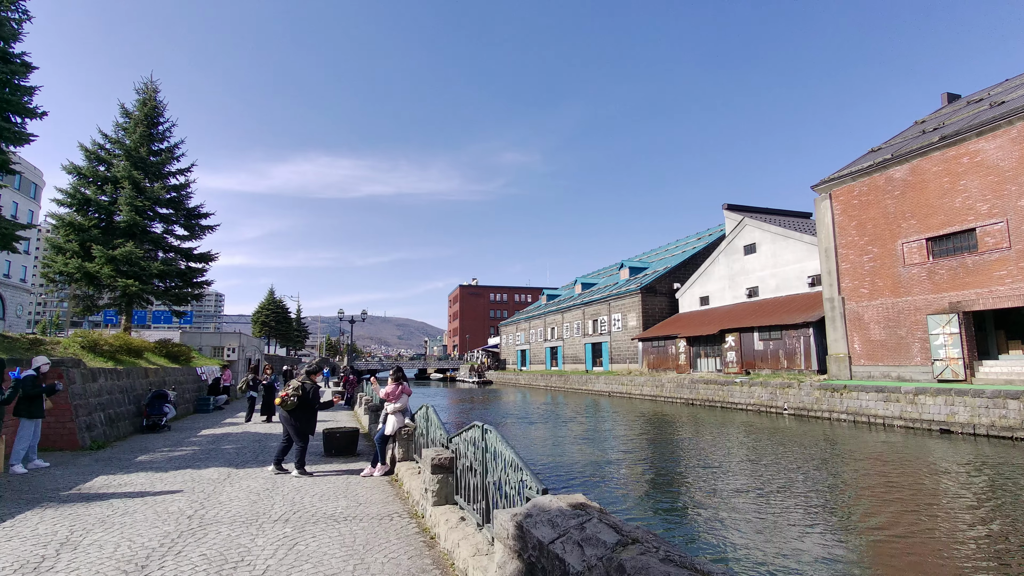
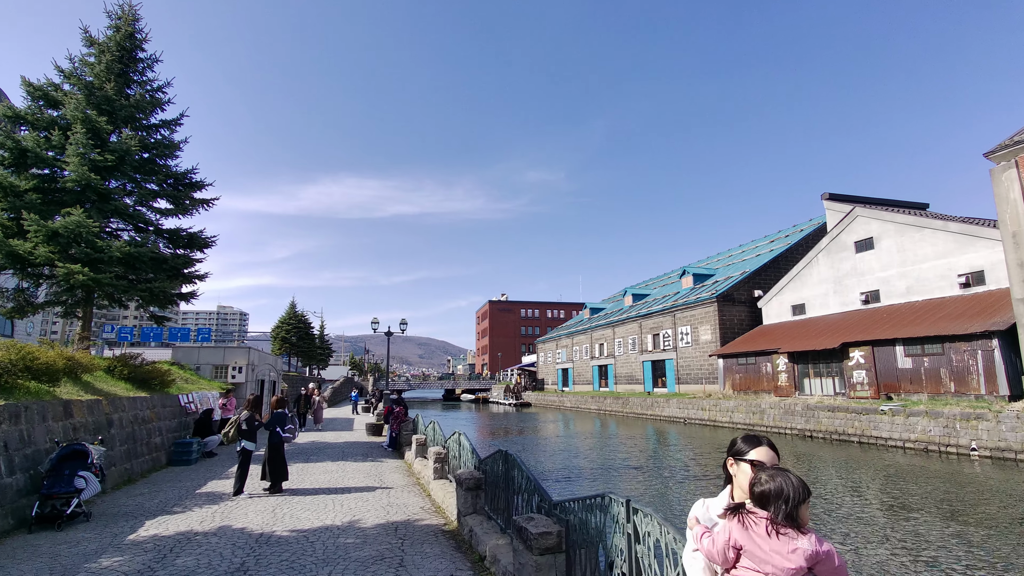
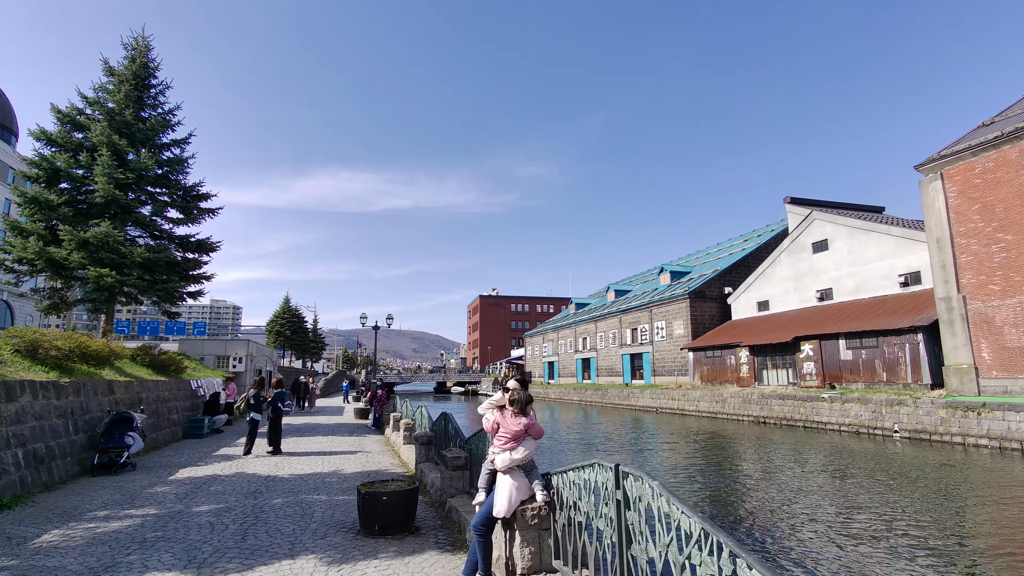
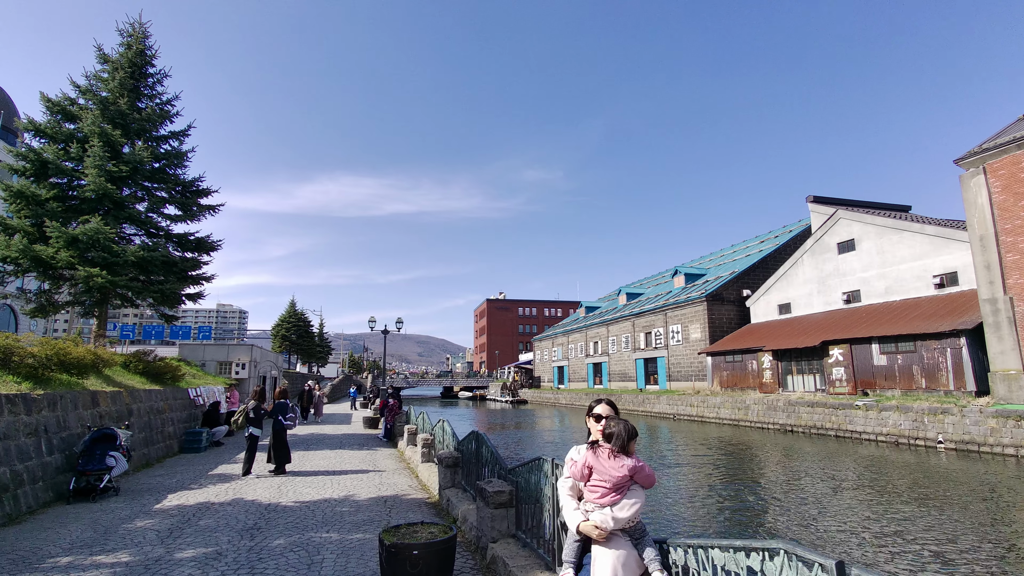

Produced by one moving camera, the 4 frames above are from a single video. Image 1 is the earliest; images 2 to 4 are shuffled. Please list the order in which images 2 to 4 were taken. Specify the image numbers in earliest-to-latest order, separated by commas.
3, 4, 2
